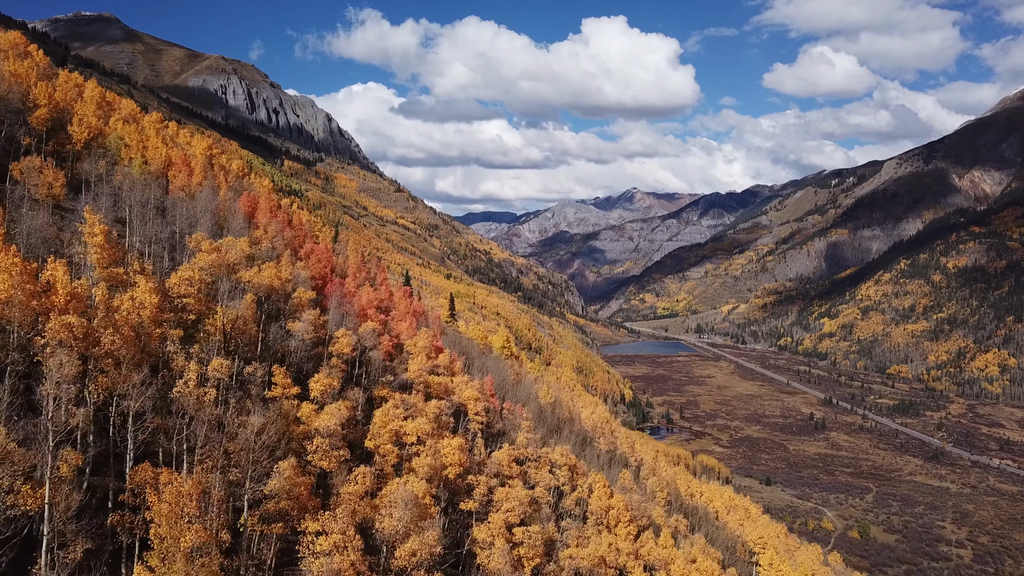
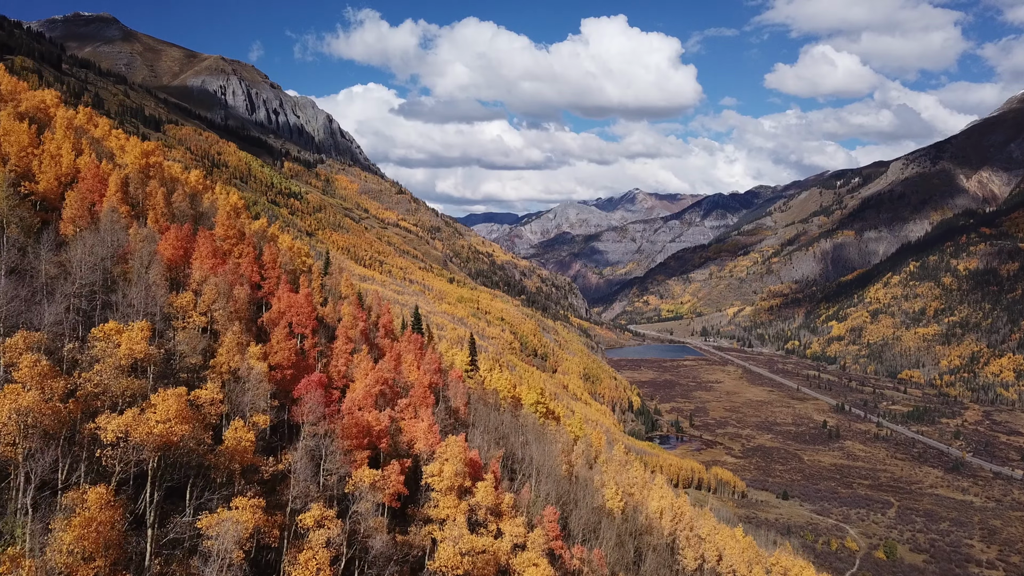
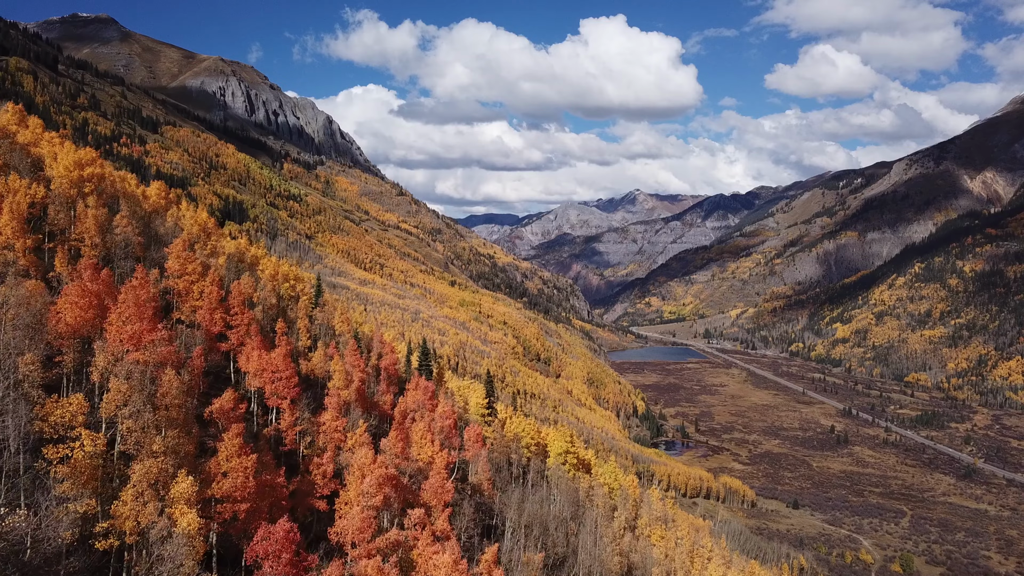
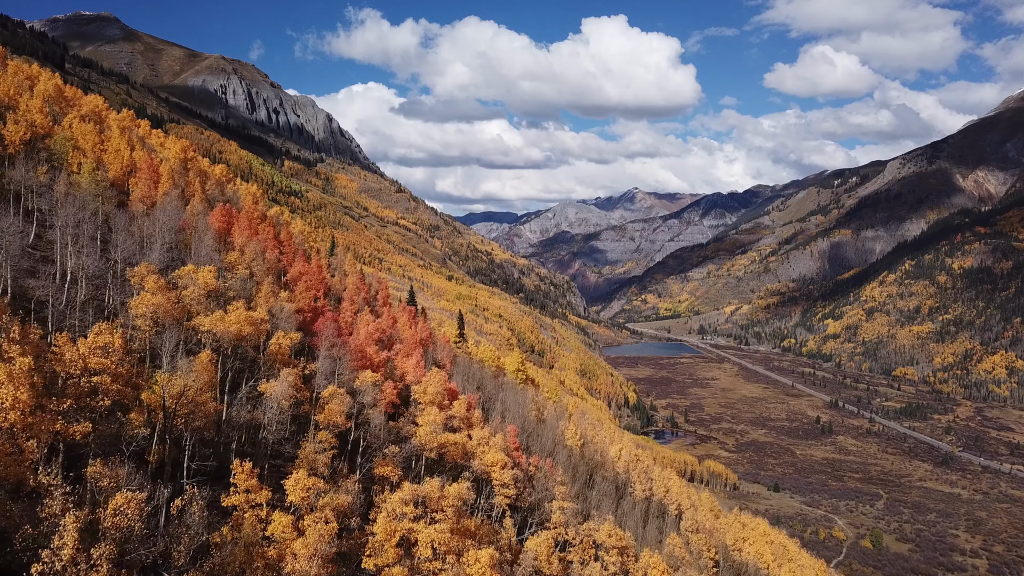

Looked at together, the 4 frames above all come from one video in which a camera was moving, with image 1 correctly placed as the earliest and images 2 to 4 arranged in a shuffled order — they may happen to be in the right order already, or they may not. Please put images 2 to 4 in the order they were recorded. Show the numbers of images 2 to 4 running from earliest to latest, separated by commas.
4, 2, 3
